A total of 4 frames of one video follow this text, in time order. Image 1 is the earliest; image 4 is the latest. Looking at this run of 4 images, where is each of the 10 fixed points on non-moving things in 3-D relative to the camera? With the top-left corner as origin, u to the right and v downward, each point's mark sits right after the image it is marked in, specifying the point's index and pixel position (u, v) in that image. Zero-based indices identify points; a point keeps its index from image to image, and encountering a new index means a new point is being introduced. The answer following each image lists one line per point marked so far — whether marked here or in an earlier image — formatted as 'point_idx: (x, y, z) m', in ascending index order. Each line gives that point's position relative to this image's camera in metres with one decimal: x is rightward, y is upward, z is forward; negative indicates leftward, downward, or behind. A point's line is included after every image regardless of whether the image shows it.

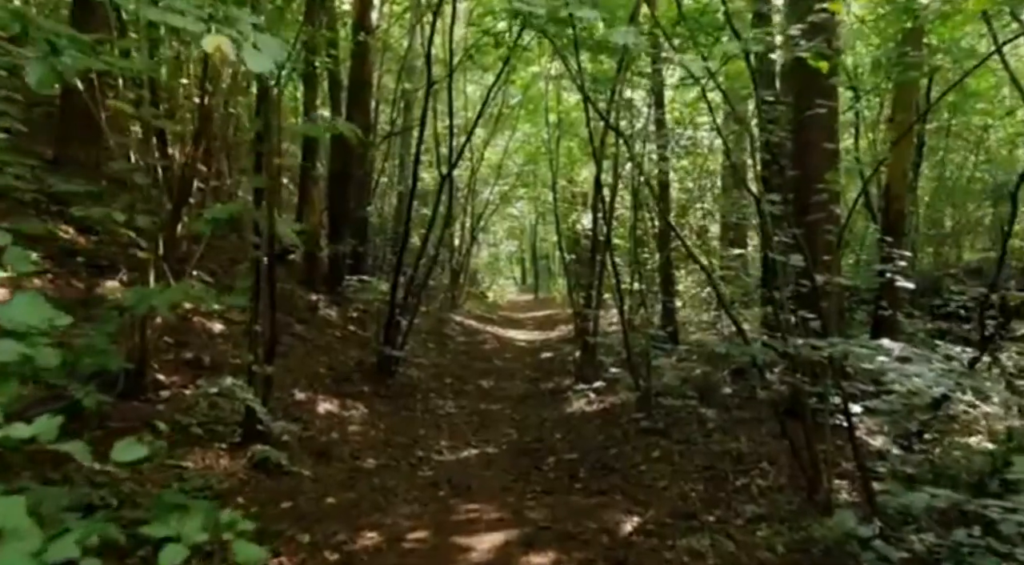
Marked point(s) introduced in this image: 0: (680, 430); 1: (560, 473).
0: (+1.5, -1.3, +7.8) m
1: (+0.4, -1.5, +6.7) m
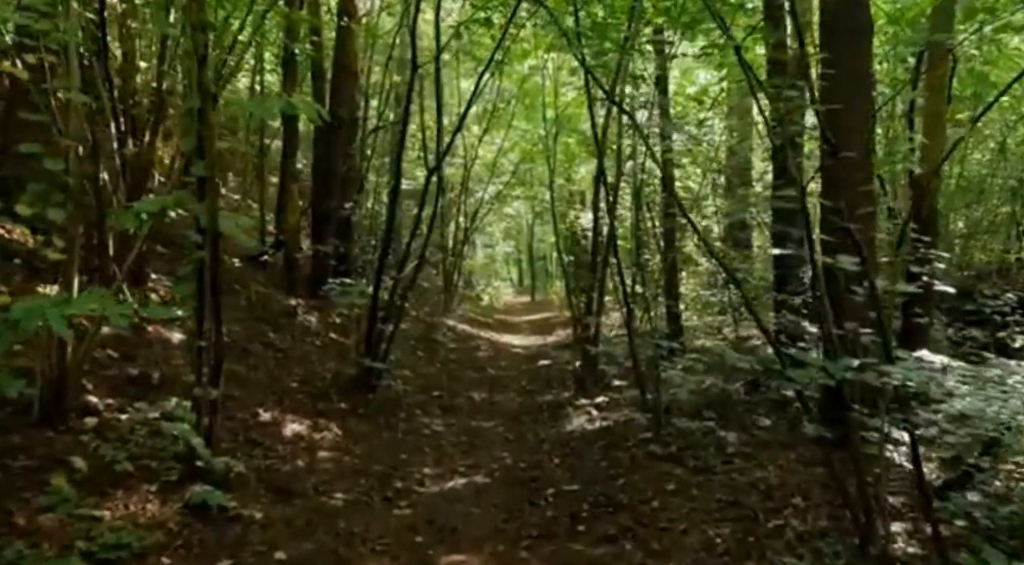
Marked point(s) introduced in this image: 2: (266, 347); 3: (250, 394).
0: (+1.5, -1.4, +6.8) m
1: (+0.3, -1.5, +5.8) m
2: (-2.7, -0.7, +9.5) m
3: (-2.3, -1.0, +7.7) m
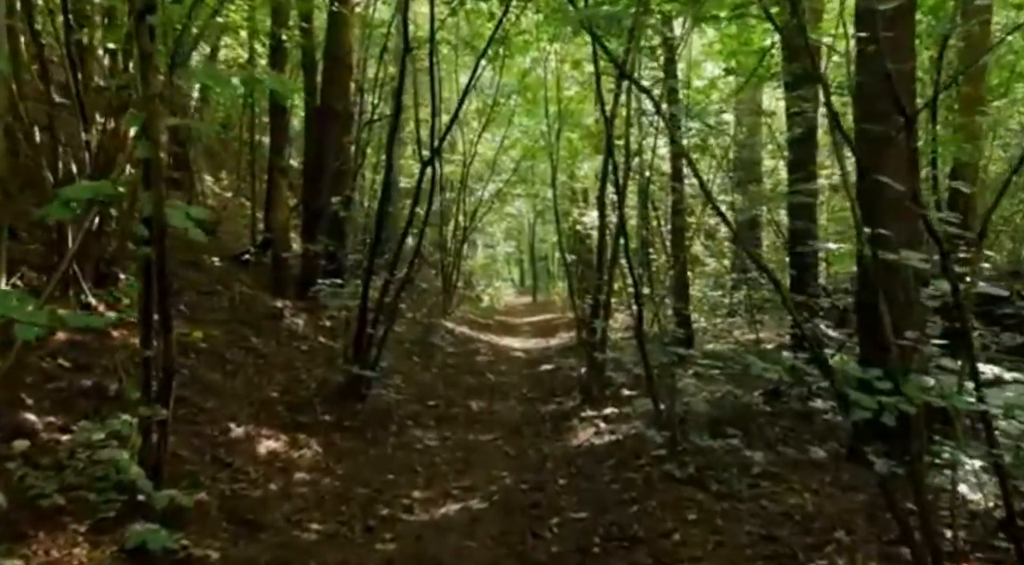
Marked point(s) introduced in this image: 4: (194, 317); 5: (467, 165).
0: (+1.5, -1.4, +6.1) m
1: (+0.3, -1.5, +5.1) m
2: (-2.7, -0.7, +8.8) m
3: (-2.3, -1.0, +6.9) m
4: (-3.5, -0.4, +9.4) m
5: (-1.0, +2.7, +19.6) m
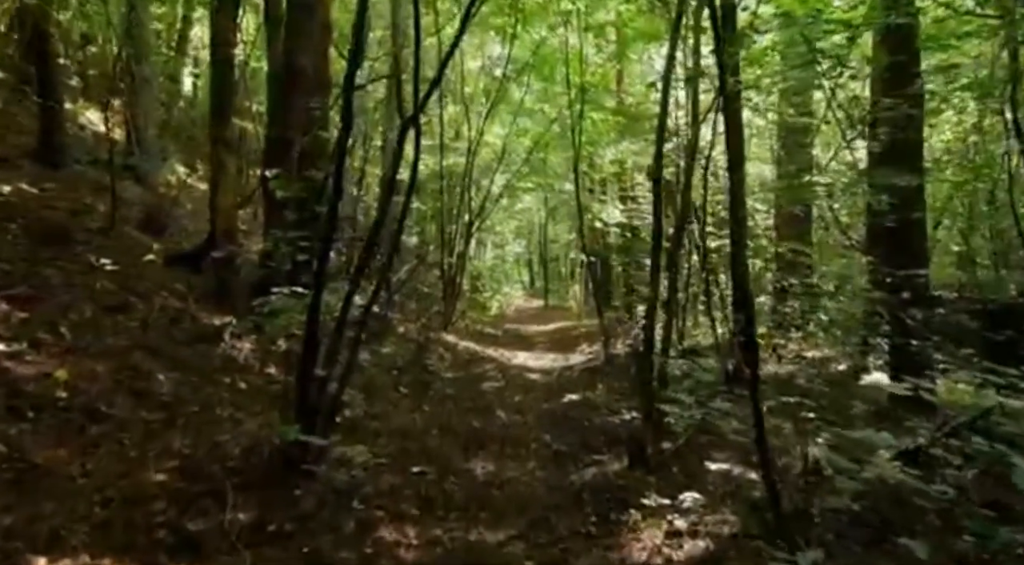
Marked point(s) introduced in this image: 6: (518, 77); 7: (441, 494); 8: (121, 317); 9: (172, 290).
0: (+1.6, -1.5, +3.2) m
1: (+0.4, -1.6, +2.1) m
2: (-2.6, -0.8, +5.9) m
3: (-2.2, -1.1, +4.0) m
4: (-3.3, -0.5, +6.5) m
5: (-0.8, +2.6, +16.7) m
6: (+0.2, +4.4, +18.1) m
7: (-0.5, -1.5, +6.0) m
8: (-3.4, -0.3, +7.5) m
9: (-3.5, -0.1, +8.8) m
